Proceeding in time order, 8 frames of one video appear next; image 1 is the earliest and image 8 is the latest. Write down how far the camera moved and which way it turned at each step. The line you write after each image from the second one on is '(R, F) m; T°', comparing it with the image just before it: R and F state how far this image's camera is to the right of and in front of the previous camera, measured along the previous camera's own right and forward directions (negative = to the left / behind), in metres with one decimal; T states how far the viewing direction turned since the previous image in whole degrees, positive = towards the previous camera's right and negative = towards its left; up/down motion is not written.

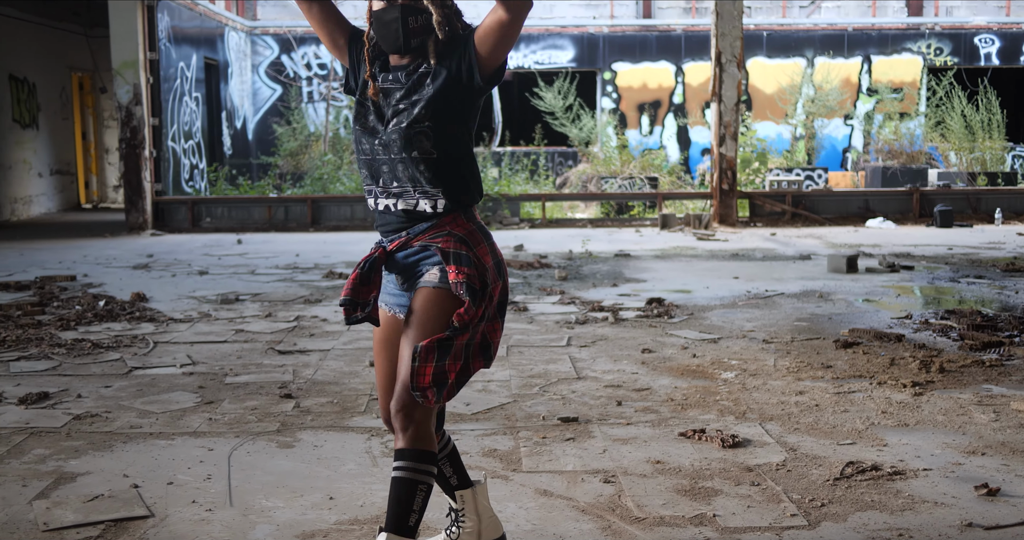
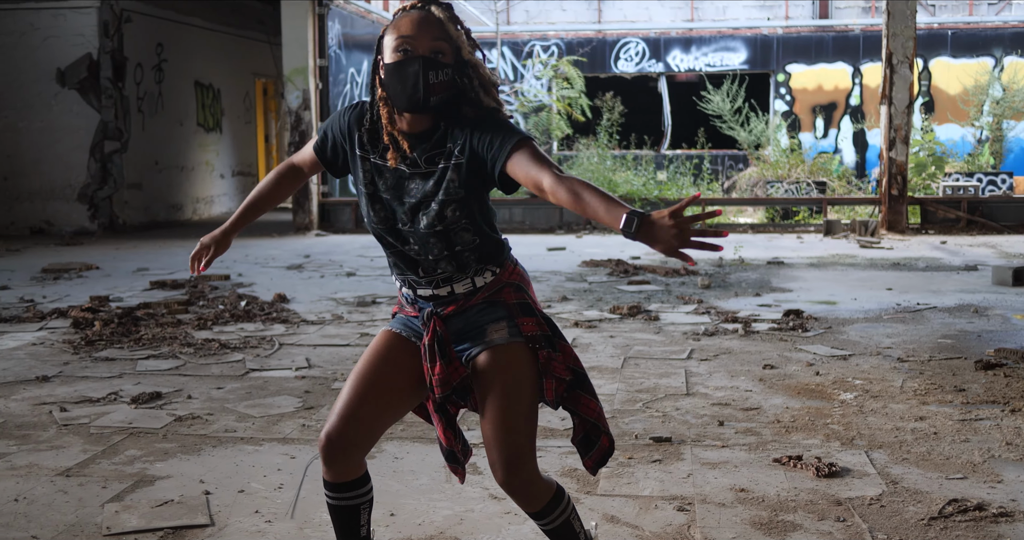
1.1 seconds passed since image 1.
(+0.3, +0.2) m; -9°
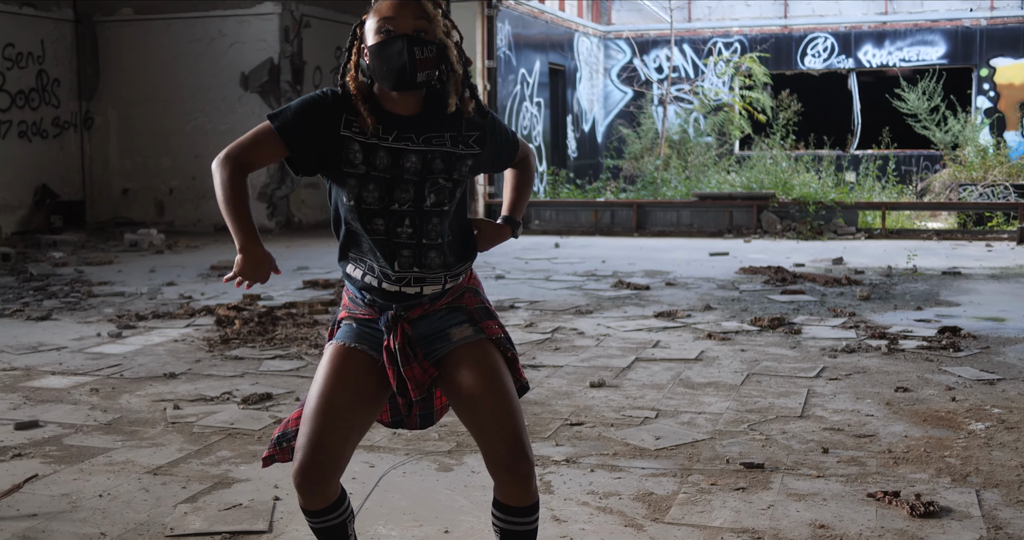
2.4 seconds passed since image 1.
(+0.4, +0.2) m; -9°
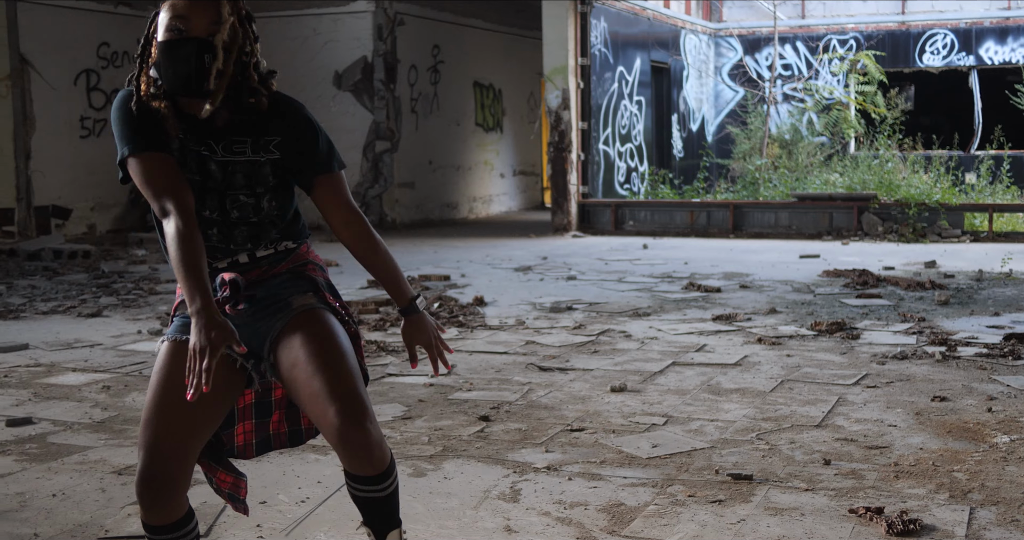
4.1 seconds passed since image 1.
(+0.6, +0.2) m; -7°
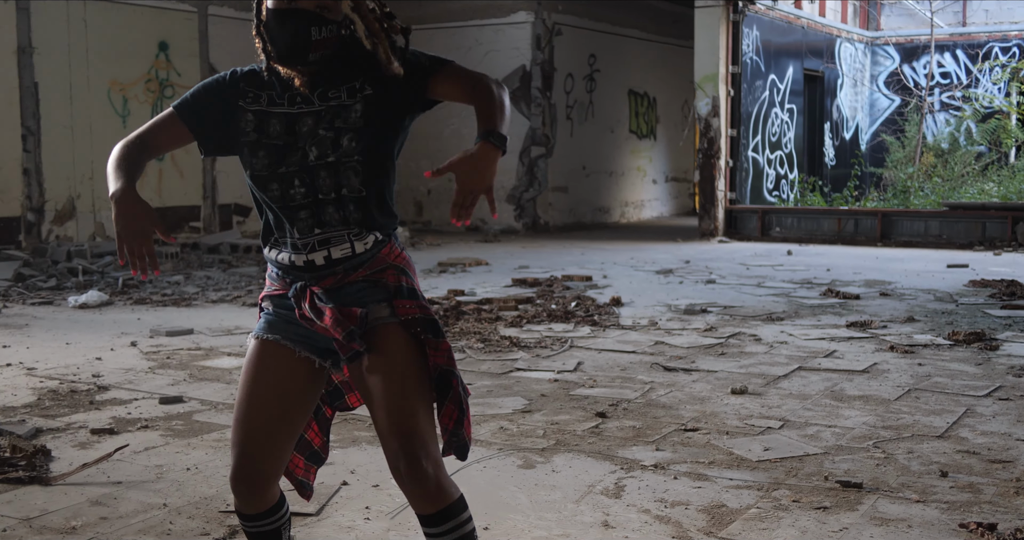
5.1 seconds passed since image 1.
(+0.2, 0.0) m; -7°
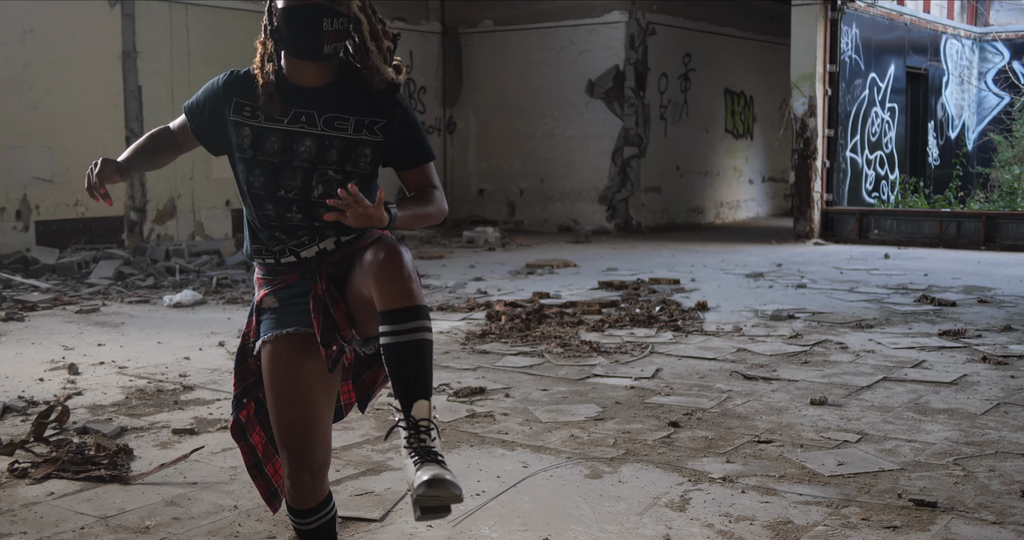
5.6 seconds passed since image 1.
(+0.1, 0.0) m; -5°
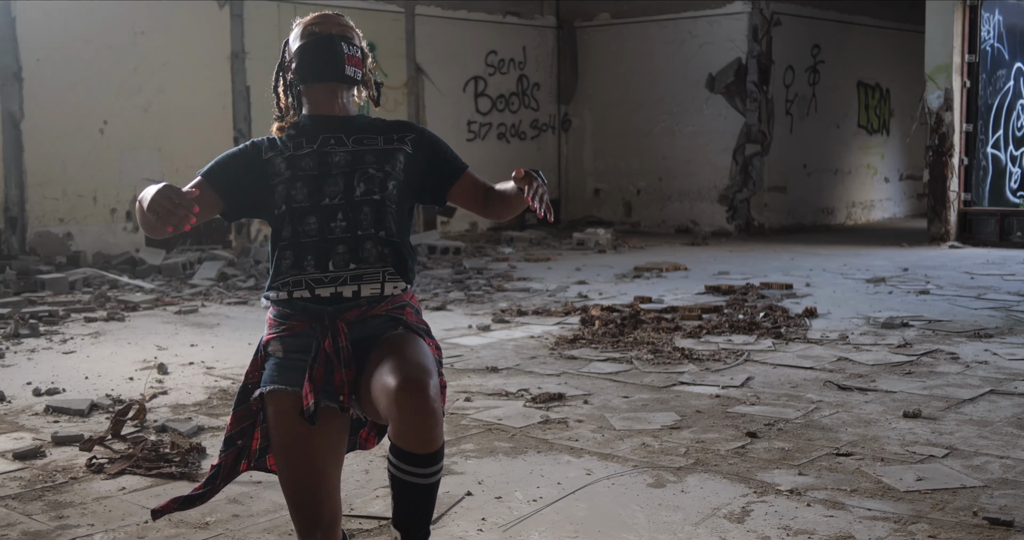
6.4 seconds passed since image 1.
(+0.3, 0.0) m; -7°
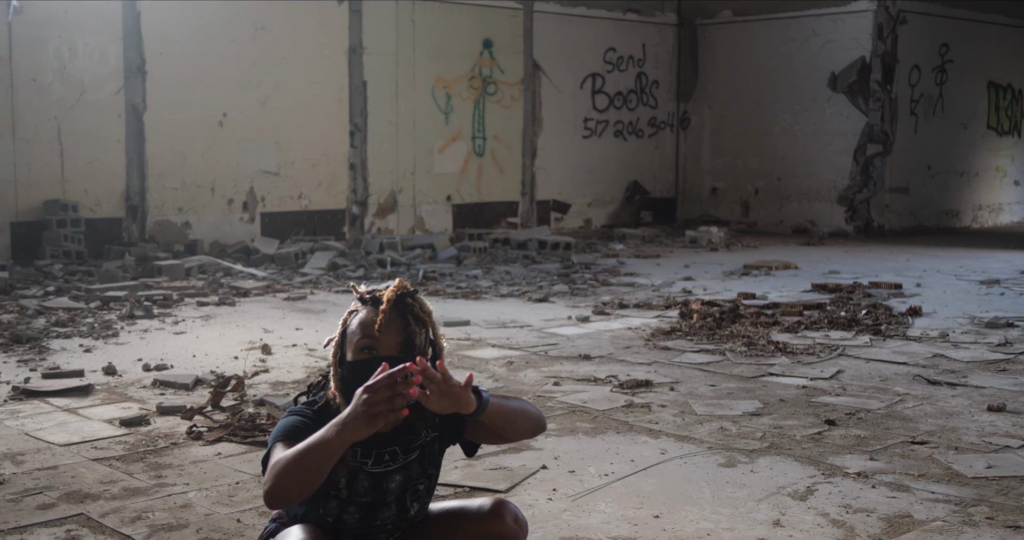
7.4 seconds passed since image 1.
(+0.2, -0.2) m; -6°
